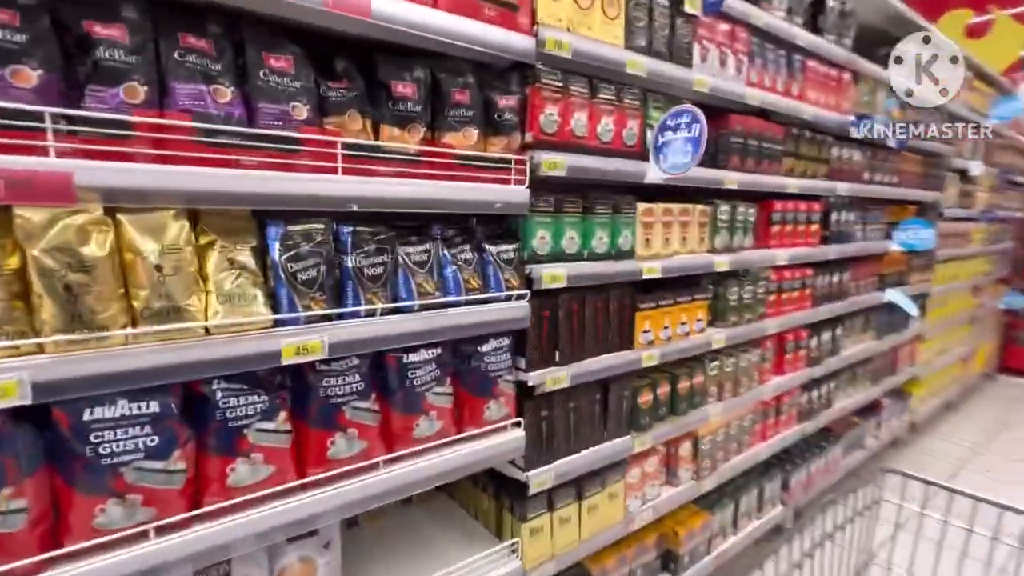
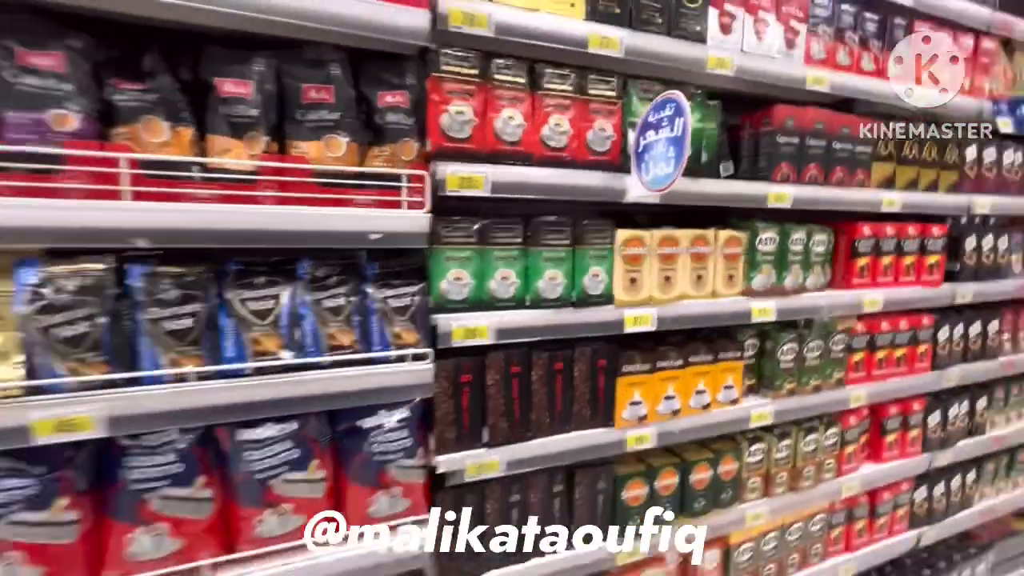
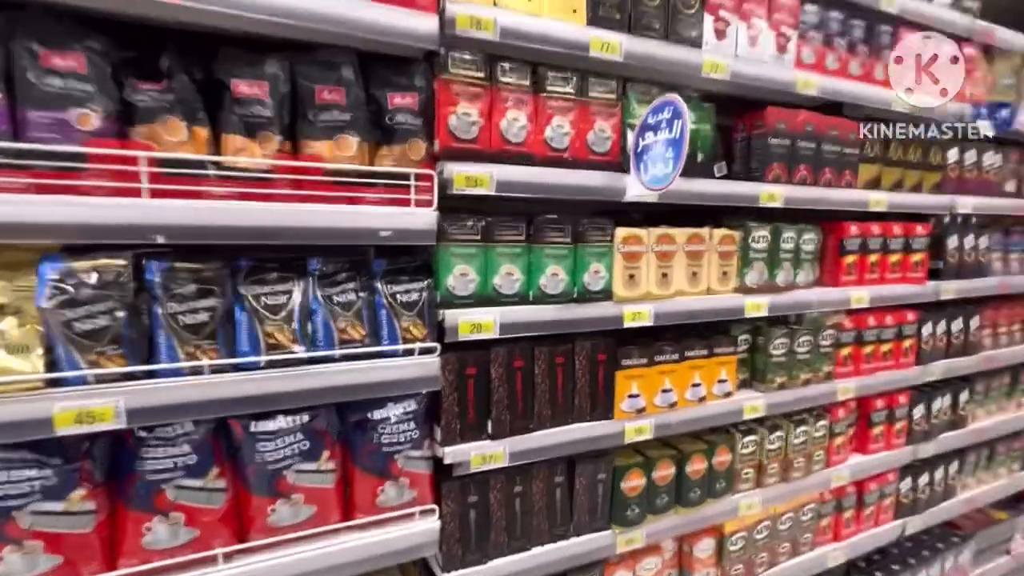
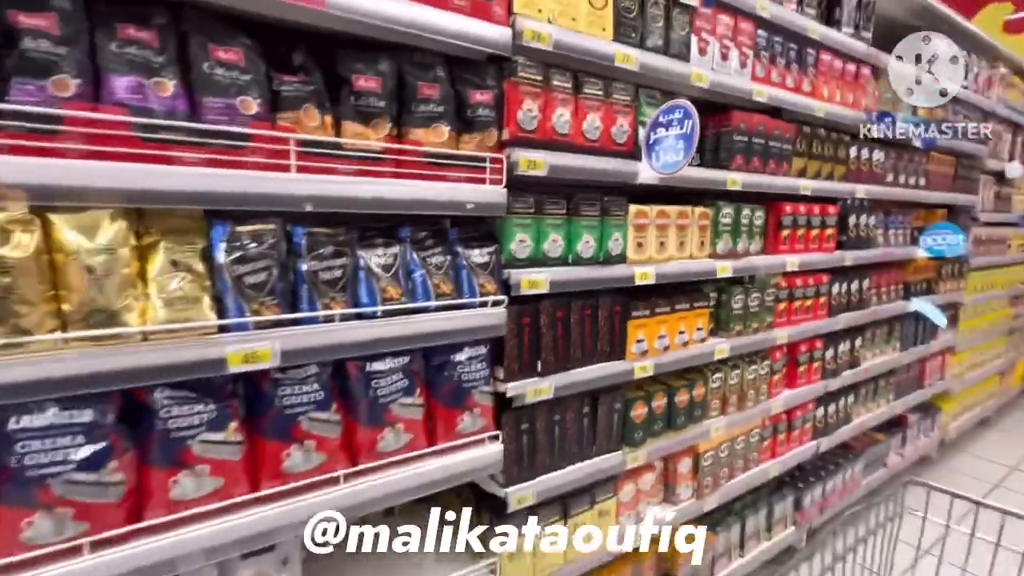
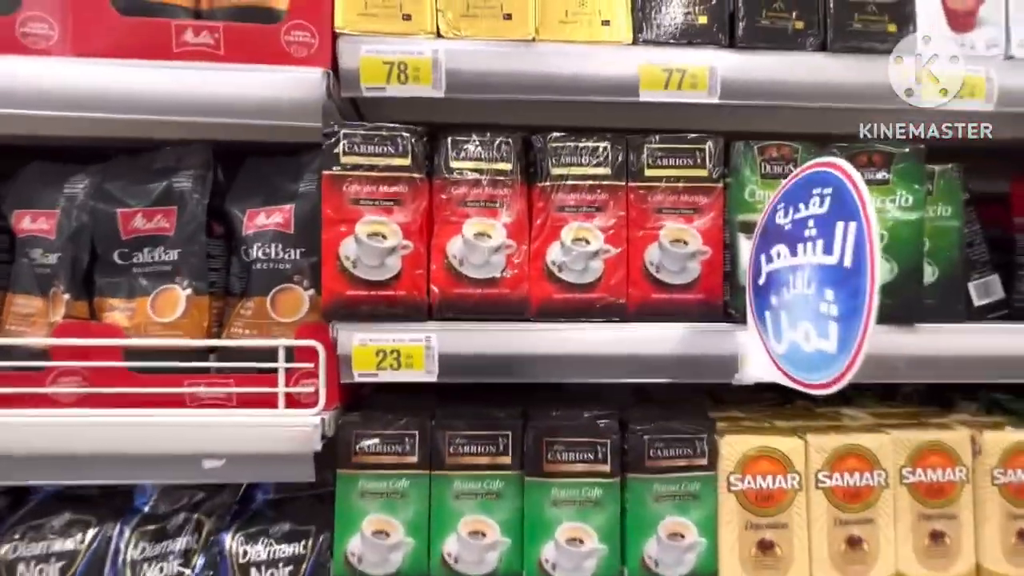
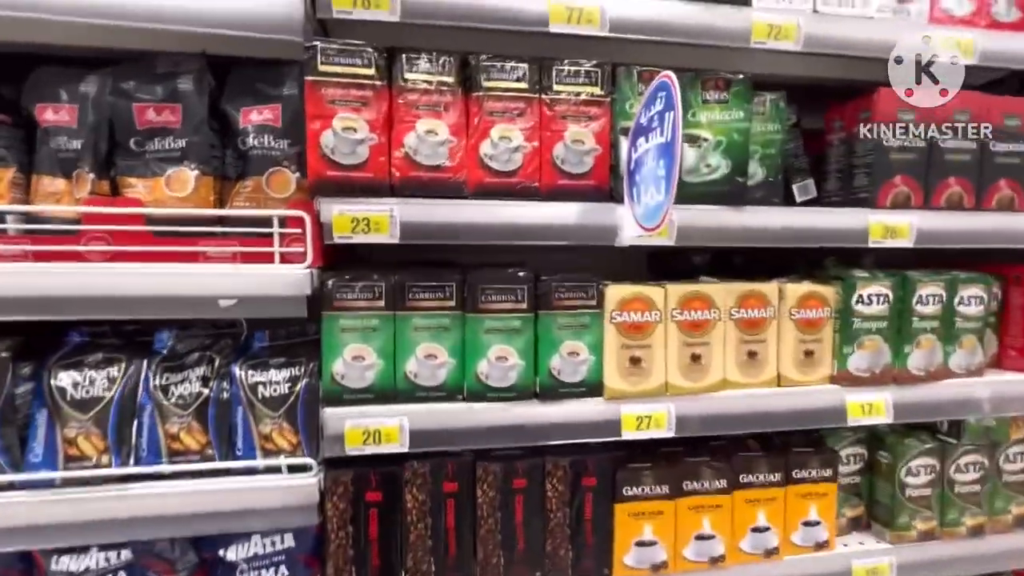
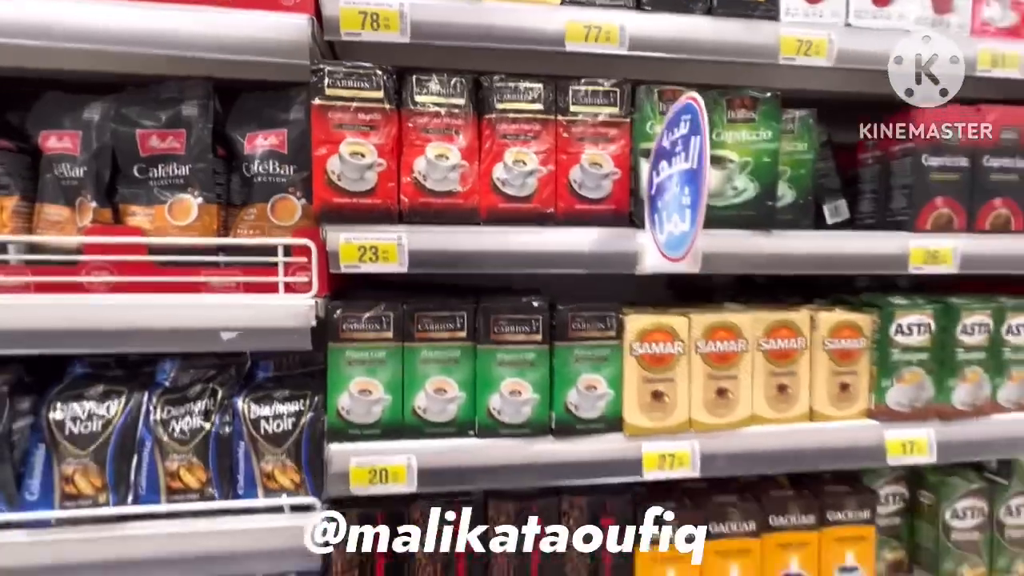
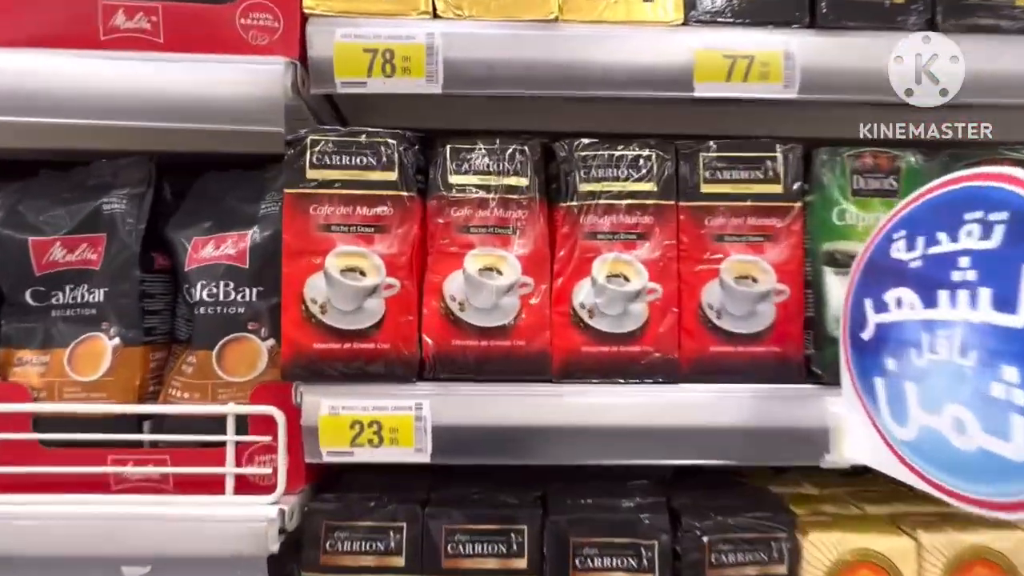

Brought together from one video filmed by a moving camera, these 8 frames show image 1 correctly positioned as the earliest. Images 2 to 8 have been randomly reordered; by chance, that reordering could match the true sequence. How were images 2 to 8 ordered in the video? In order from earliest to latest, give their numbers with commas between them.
3, 6, 5, 8, 7, 2, 4
